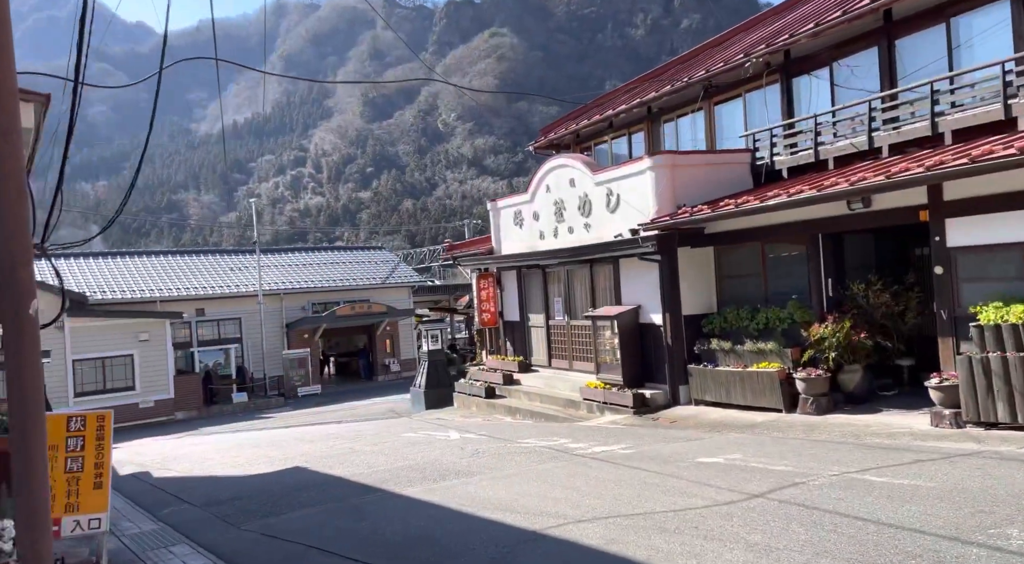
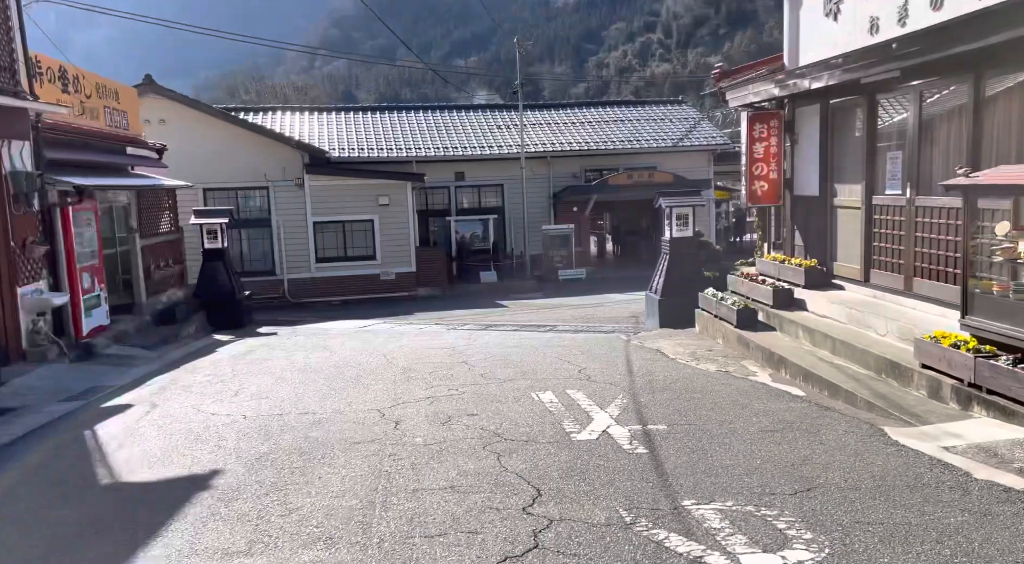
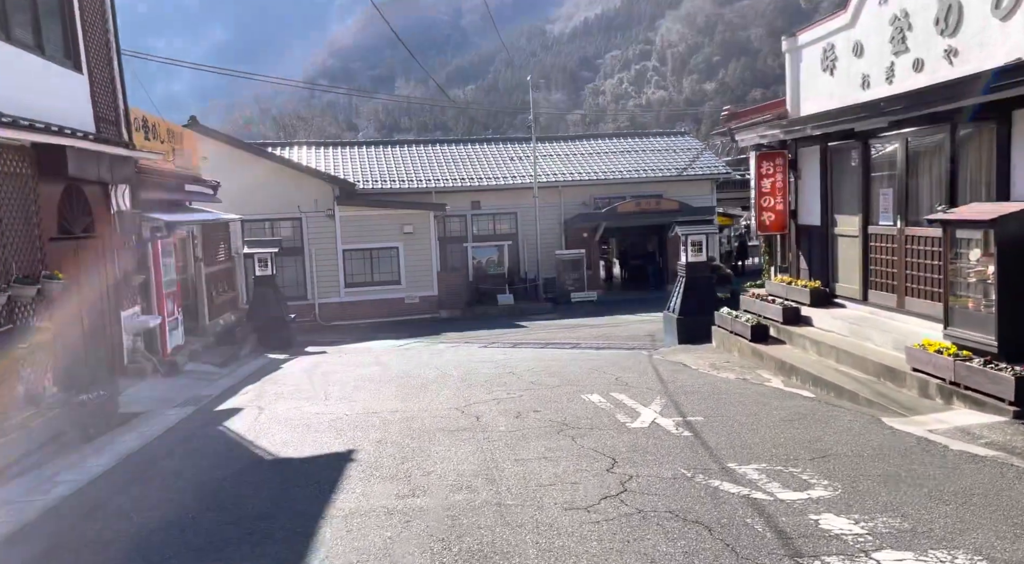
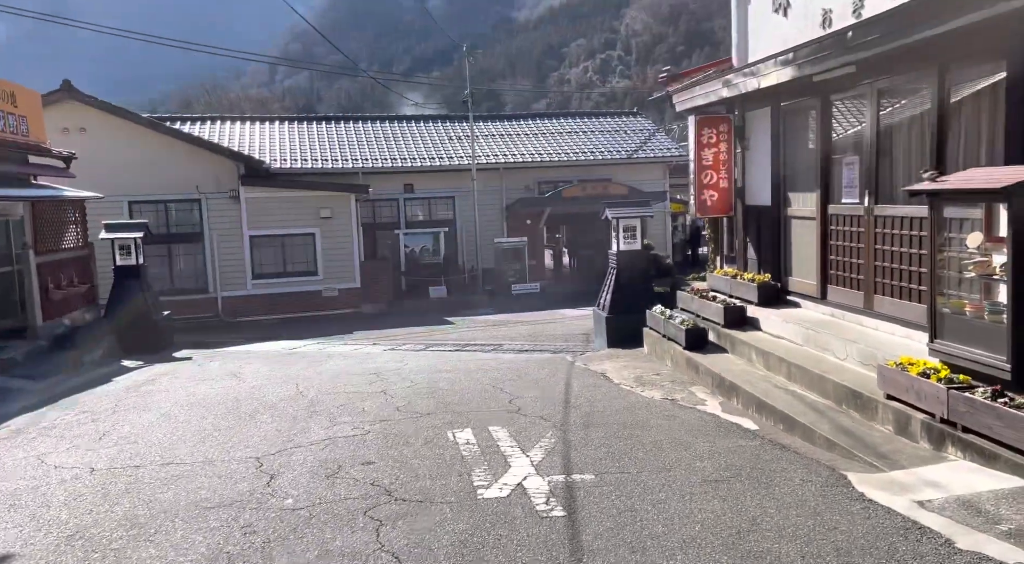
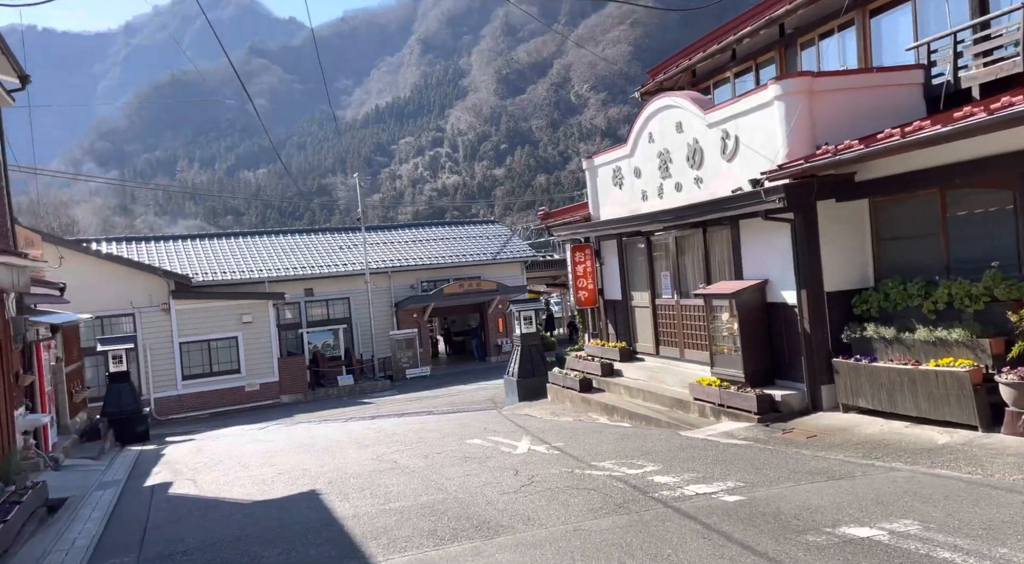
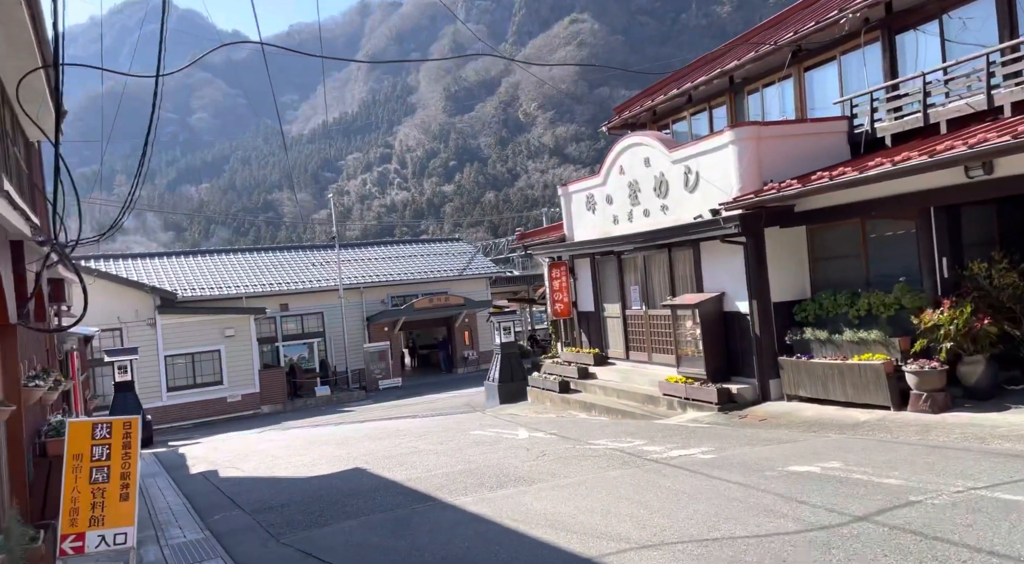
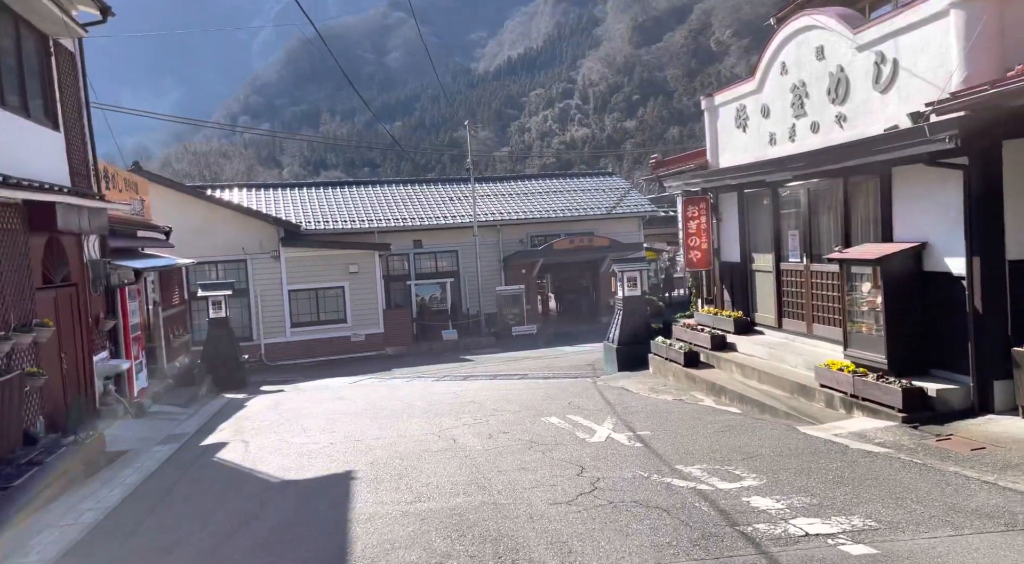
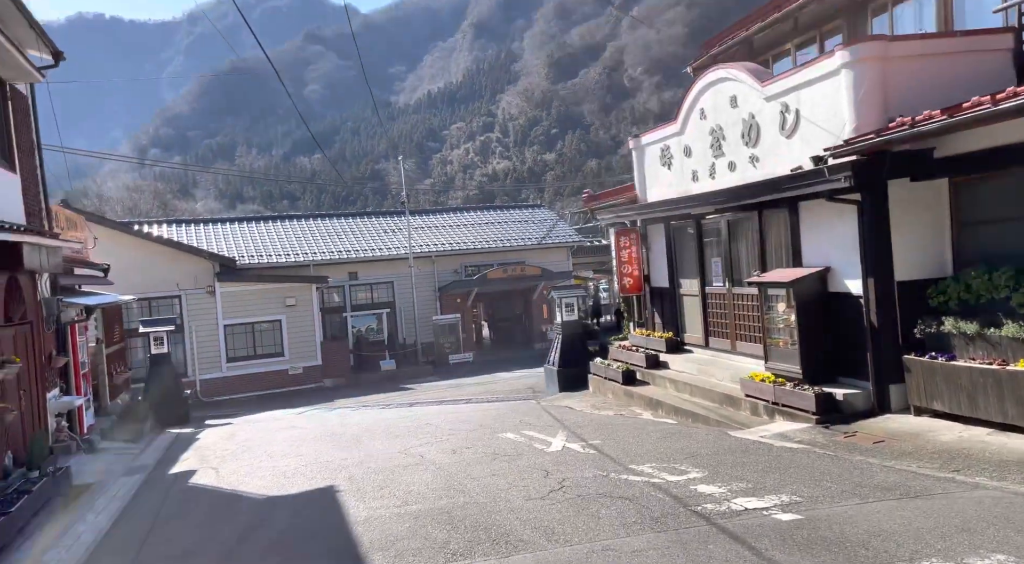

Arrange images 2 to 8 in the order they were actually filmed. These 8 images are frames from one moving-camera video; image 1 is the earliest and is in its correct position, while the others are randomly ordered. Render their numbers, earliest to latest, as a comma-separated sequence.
6, 5, 8, 7, 3, 2, 4
